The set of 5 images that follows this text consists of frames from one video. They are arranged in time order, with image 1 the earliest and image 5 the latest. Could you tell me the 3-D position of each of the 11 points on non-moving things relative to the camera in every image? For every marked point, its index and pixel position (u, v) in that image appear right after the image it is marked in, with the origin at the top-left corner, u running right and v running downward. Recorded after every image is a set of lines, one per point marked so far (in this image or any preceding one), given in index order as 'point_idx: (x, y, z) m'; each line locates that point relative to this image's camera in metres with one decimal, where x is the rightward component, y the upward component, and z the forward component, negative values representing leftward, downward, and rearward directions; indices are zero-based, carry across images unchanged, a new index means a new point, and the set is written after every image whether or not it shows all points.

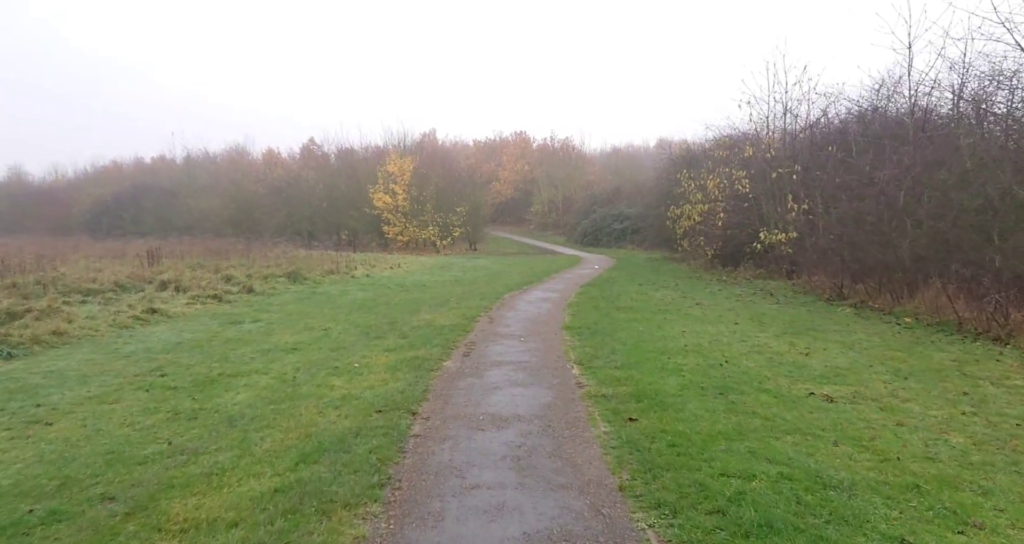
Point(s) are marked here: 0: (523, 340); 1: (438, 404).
0: (+0.2, -1.3, +12.0) m
1: (-0.9, -1.7, +7.7) m
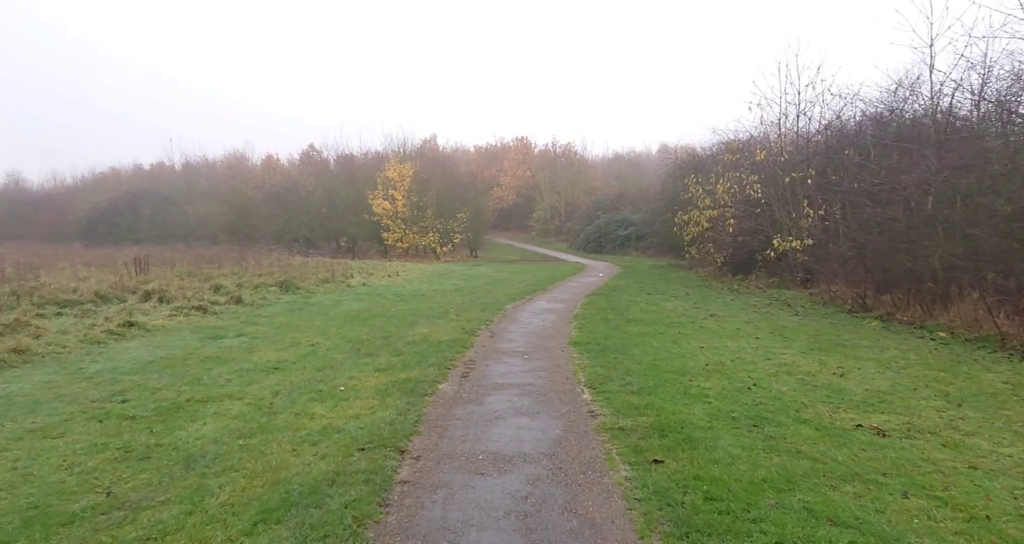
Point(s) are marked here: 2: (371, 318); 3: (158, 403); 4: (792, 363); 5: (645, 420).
0: (+0.3, -1.5, +11.0) m
1: (-0.9, -1.8, +6.7) m
2: (-4.0, -1.3, +17.5) m
3: (-4.7, -1.7, +8.2) m
4: (+4.8, -1.5, +10.5) m
5: (+1.5, -1.7, +7.2) m
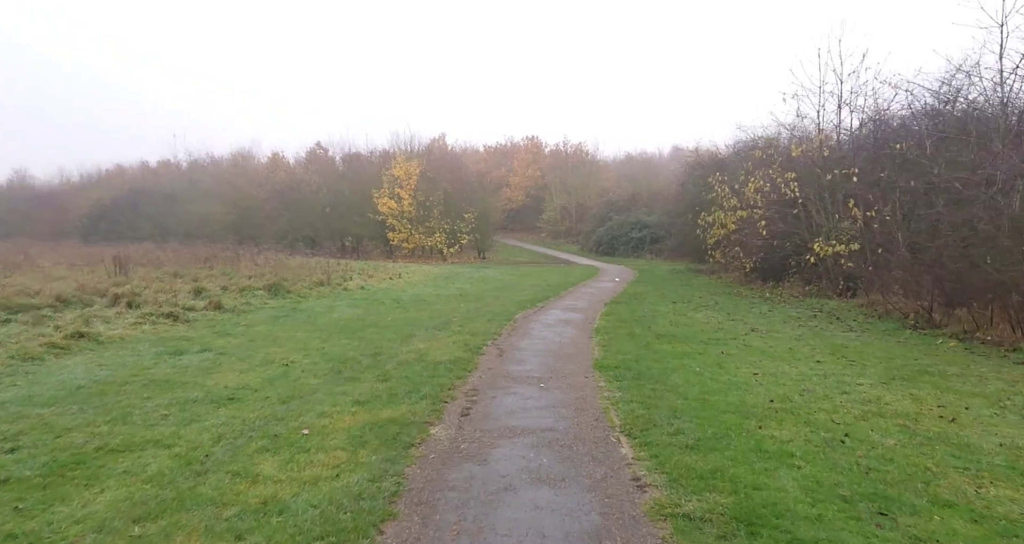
0: (+0.4, -1.7, +8.9) m
1: (-0.8, -1.9, +4.6) m
2: (-3.7, -1.4, +15.5) m
3: (-4.5, -1.8, +6.2) m
4: (+4.9, -1.7, +8.3) m
5: (+1.7, -1.8, +5.0) m
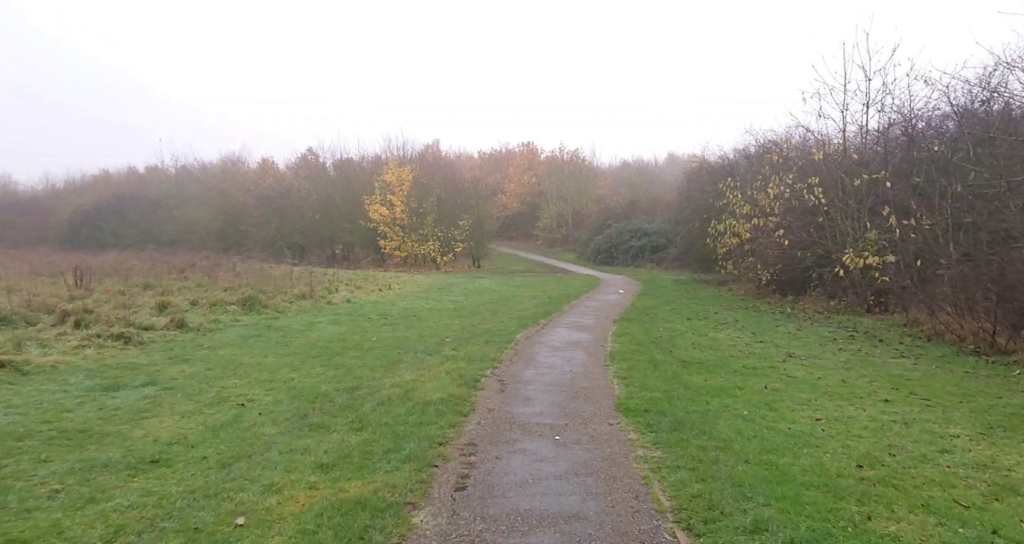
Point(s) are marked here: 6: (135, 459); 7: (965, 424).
0: (+0.5, -1.9, +7.0) m
1: (-0.6, -2.1, +2.7) m
2: (-3.7, -1.8, +13.5) m
3: (-4.4, -2.0, +4.2) m
4: (+5.0, -2.0, +6.5) m
5: (+1.8, -2.1, +3.1) m
6: (-4.0, -2.0, +6.5) m
7: (+5.7, -1.9, +7.9) m
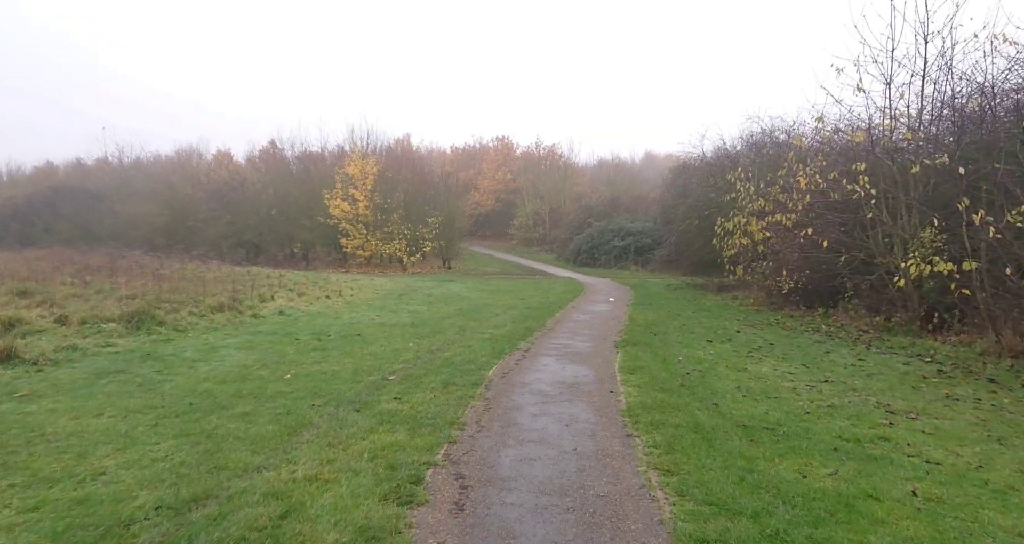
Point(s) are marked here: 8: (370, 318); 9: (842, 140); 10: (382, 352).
0: (+0.3, -2.1, +2.7) m
1: (-0.6, -2.3, -1.6) m
2: (-4.2, -1.9, +9.1) m
3: (-4.5, -2.2, -0.3) m
4: (+4.9, -2.2, +2.4) m
5: (+1.8, -2.3, -1.1) m
6: (-4.1, -2.1, +2.1) m
7: (+5.5, -2.2, +3.8) m
8: (-4.3, -1.4, +18.8) m
9: (+9.7, +3.9, +18.2) m
10: (-2.8, -1.7, +13.1) m
